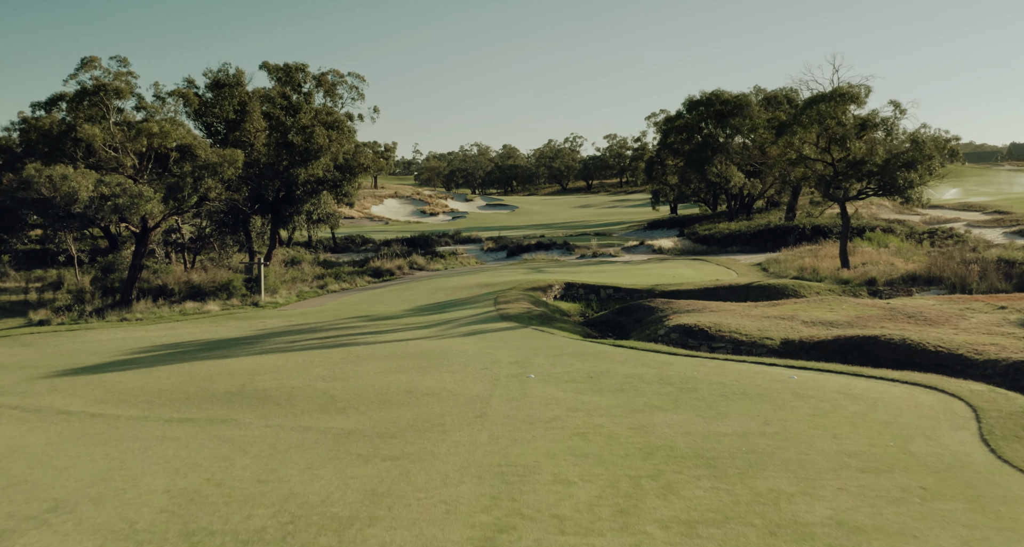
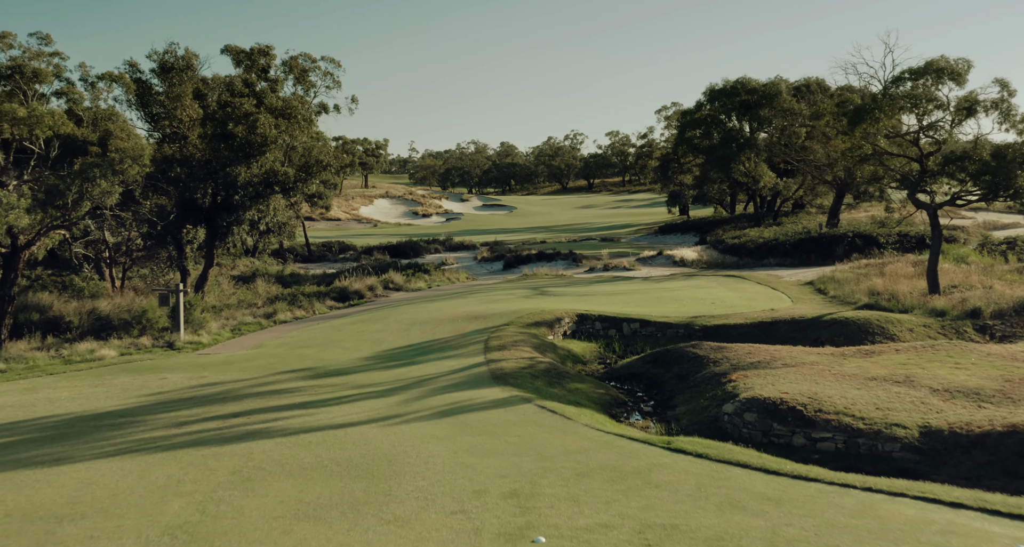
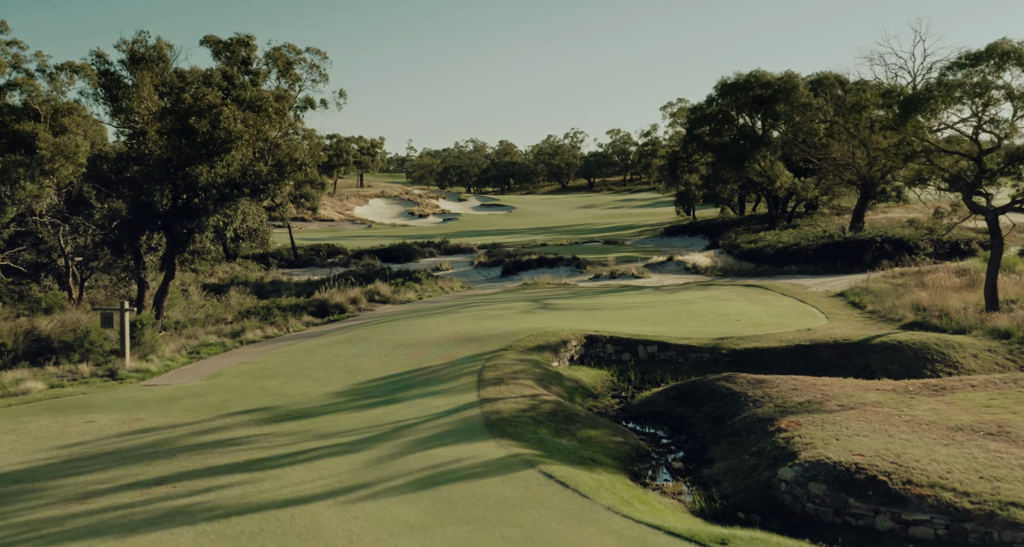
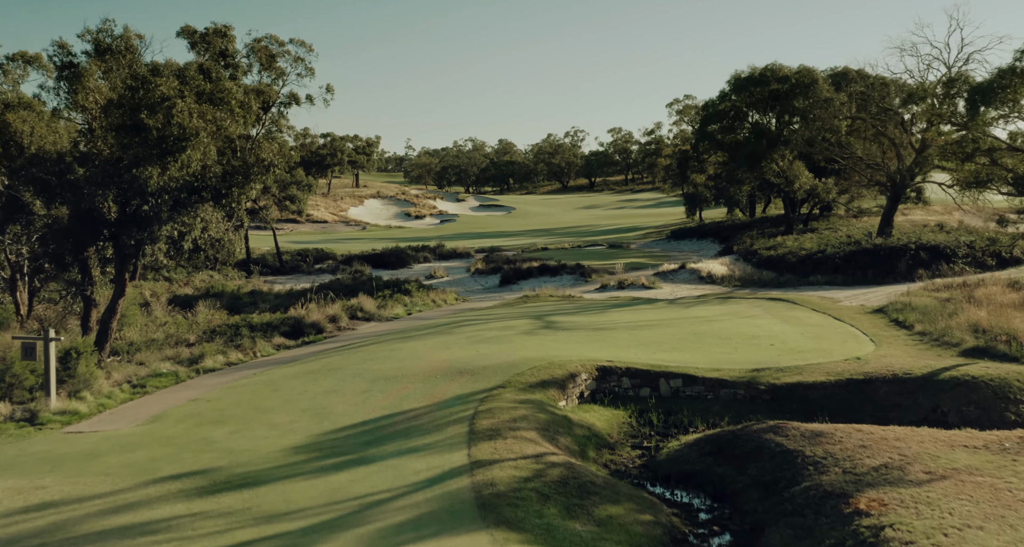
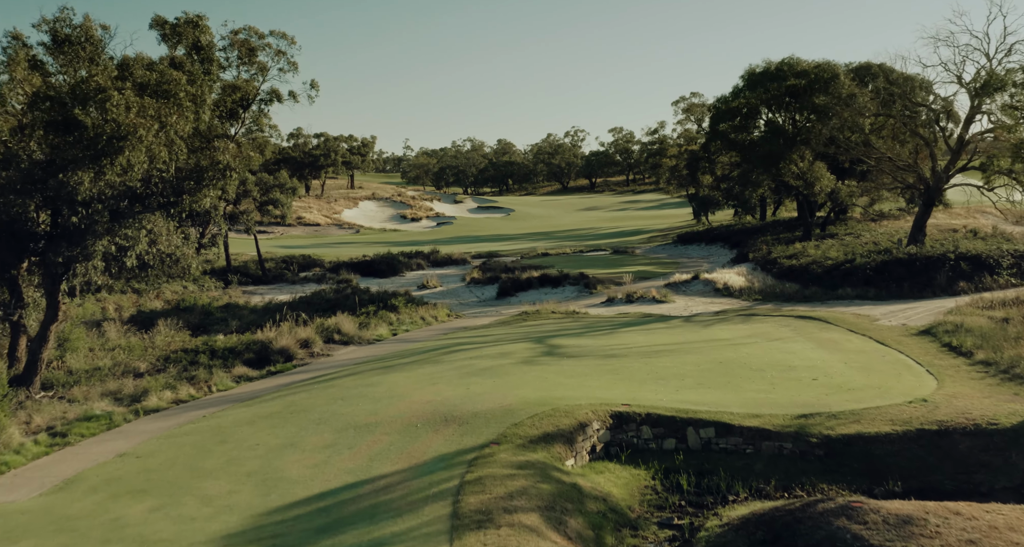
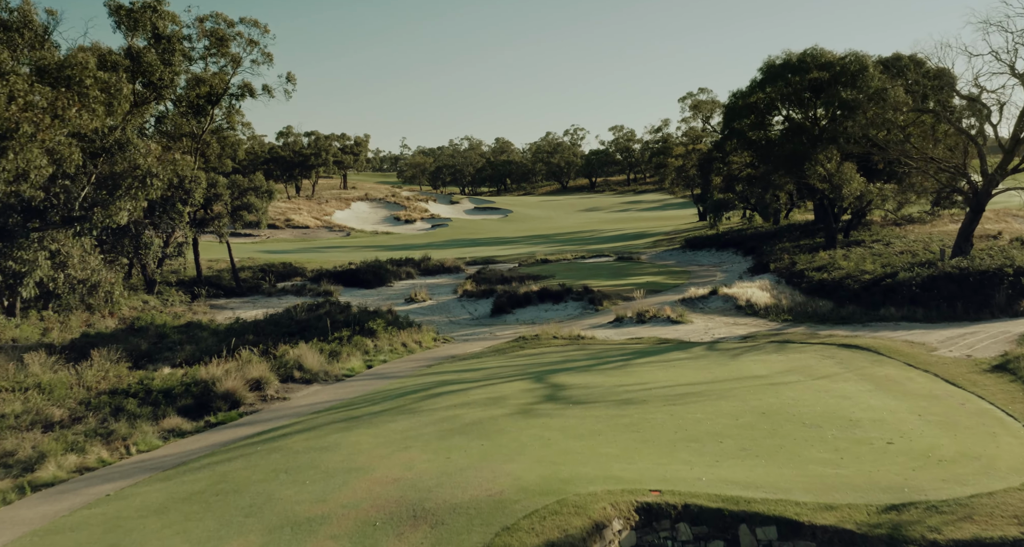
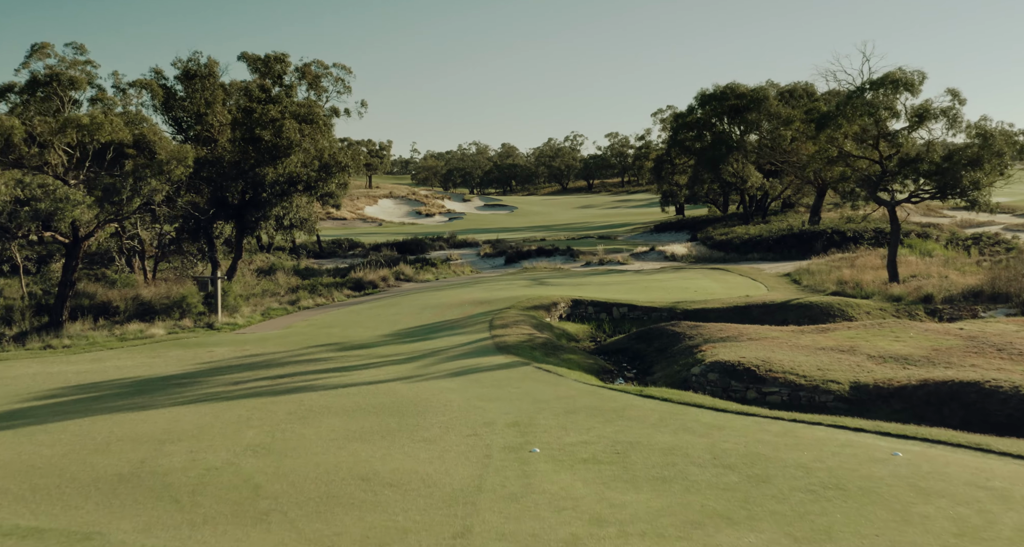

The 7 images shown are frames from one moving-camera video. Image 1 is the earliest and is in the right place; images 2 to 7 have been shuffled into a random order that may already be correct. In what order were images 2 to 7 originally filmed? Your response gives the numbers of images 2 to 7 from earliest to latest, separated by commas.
7, 2, 3, 4, 5, 6
